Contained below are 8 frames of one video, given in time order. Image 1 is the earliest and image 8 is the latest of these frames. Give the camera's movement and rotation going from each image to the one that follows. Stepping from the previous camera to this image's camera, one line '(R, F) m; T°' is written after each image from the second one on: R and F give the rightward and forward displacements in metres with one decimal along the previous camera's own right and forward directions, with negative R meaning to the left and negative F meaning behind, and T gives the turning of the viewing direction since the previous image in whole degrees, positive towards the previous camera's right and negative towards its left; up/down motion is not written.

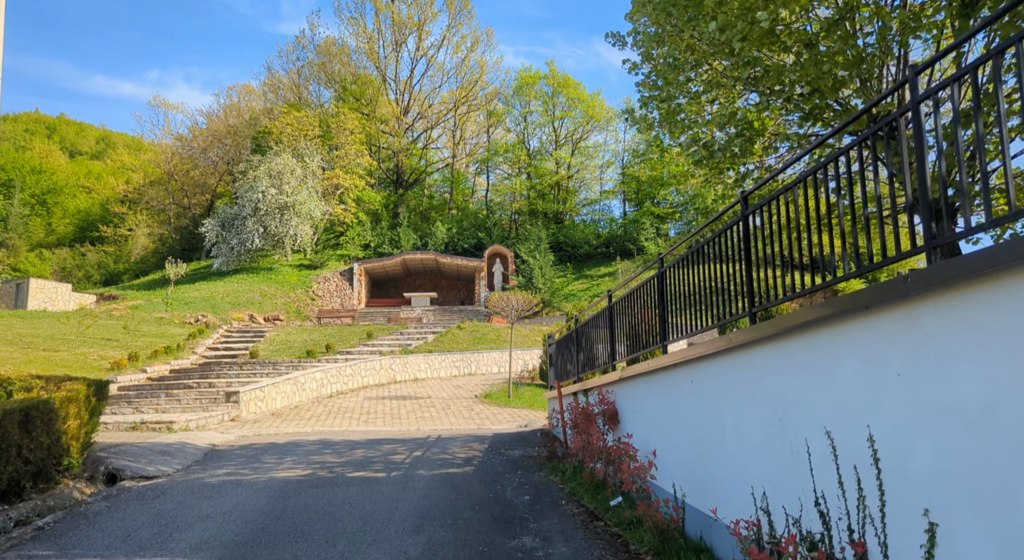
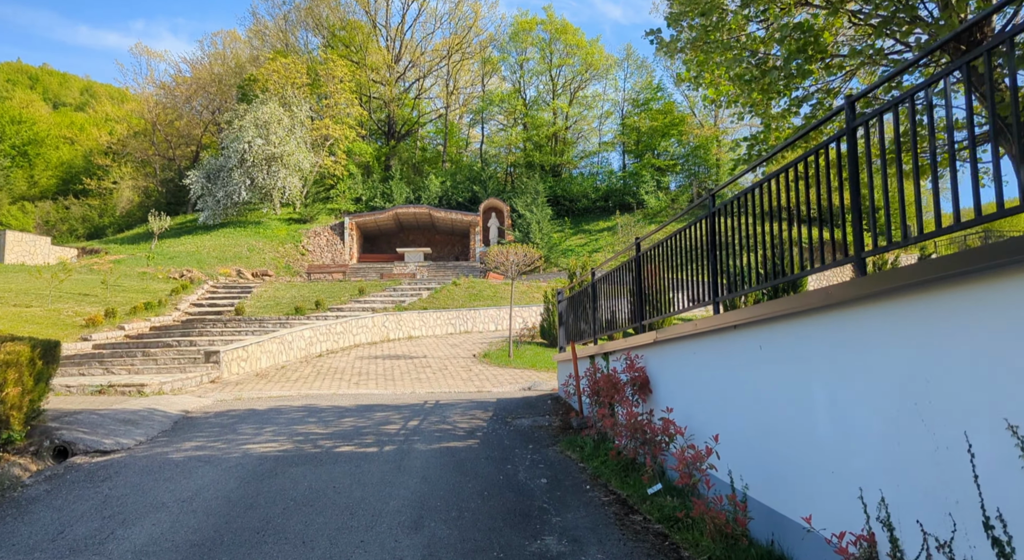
(-0.2, +1.1) m; +1°
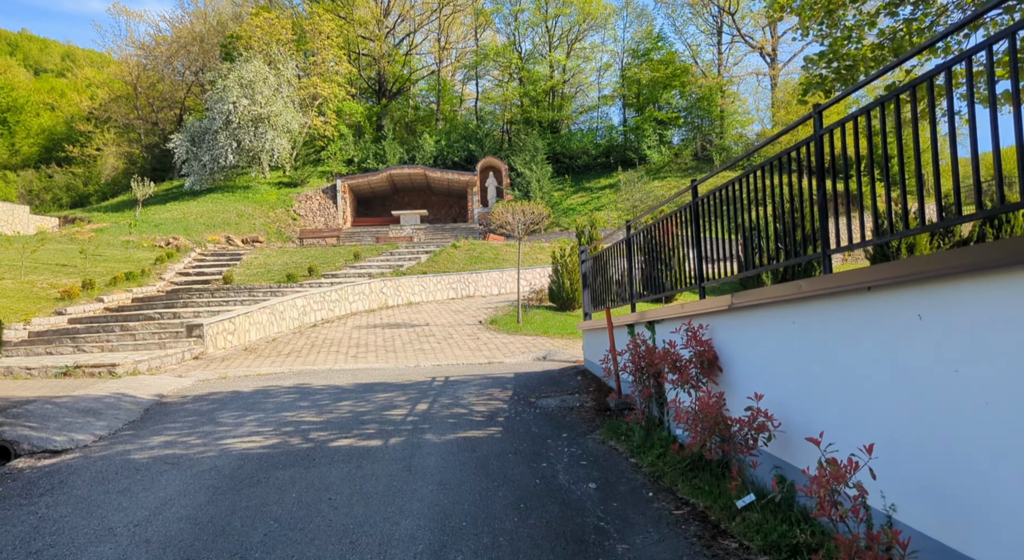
(-0.3, +1.2) m; 0°
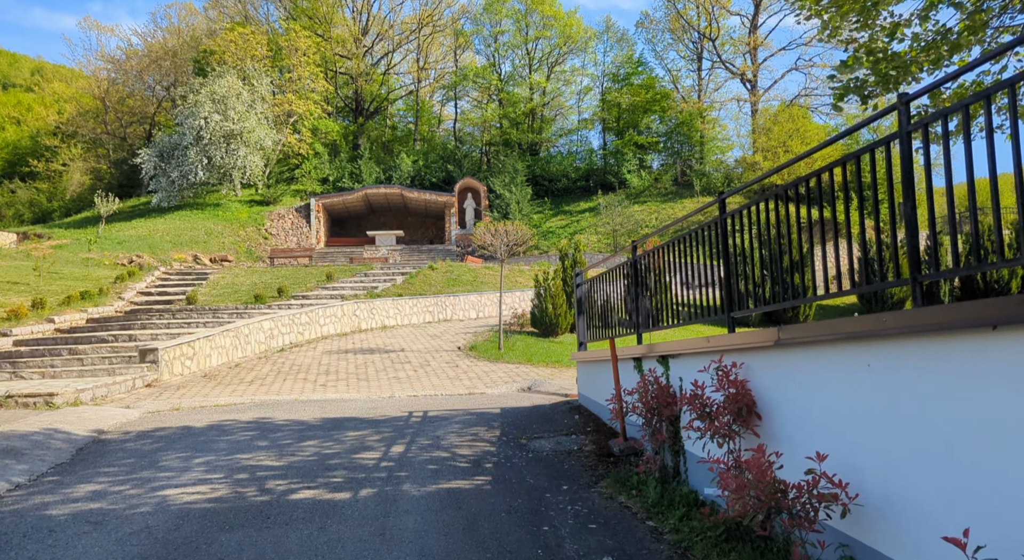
(-0.1, +0.7) m; +2°
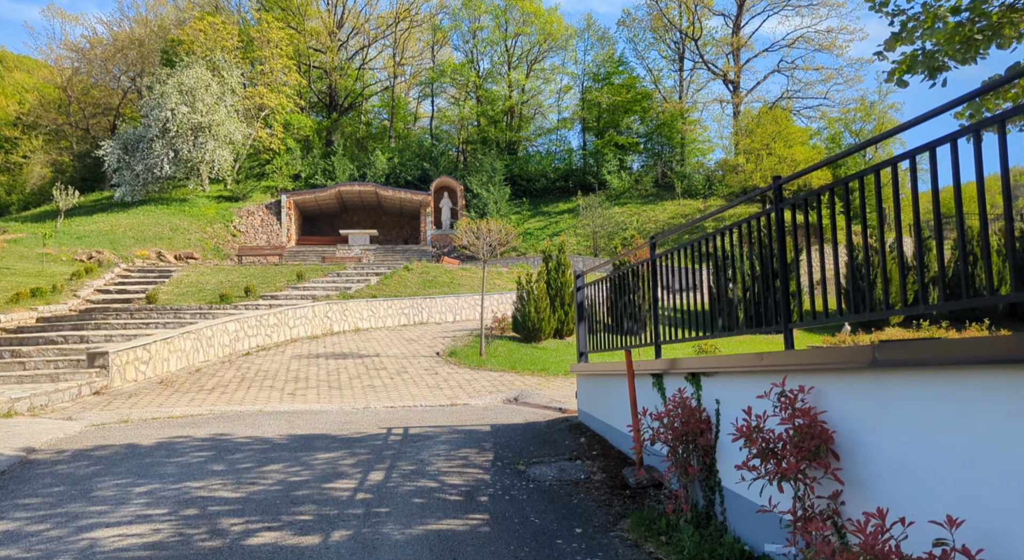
(-0.2, +0.7) m; +2°
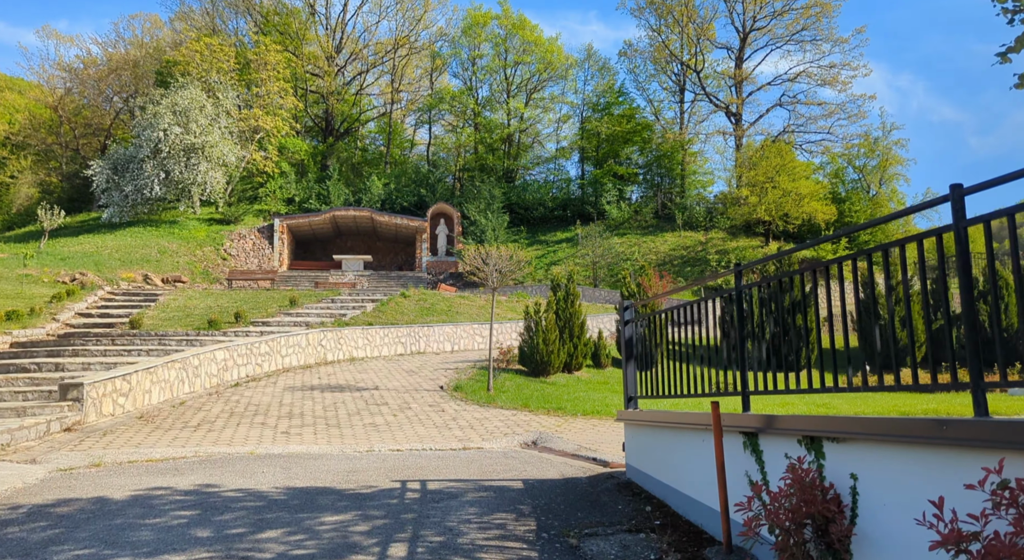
(-0.4, +0.8) m; +1°
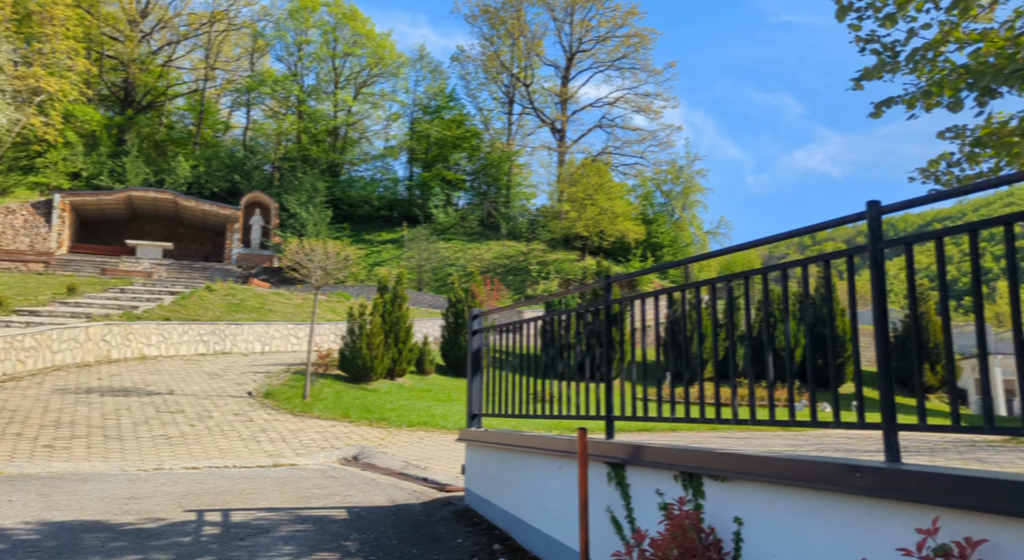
(-0.1, +0.6) m; +16°
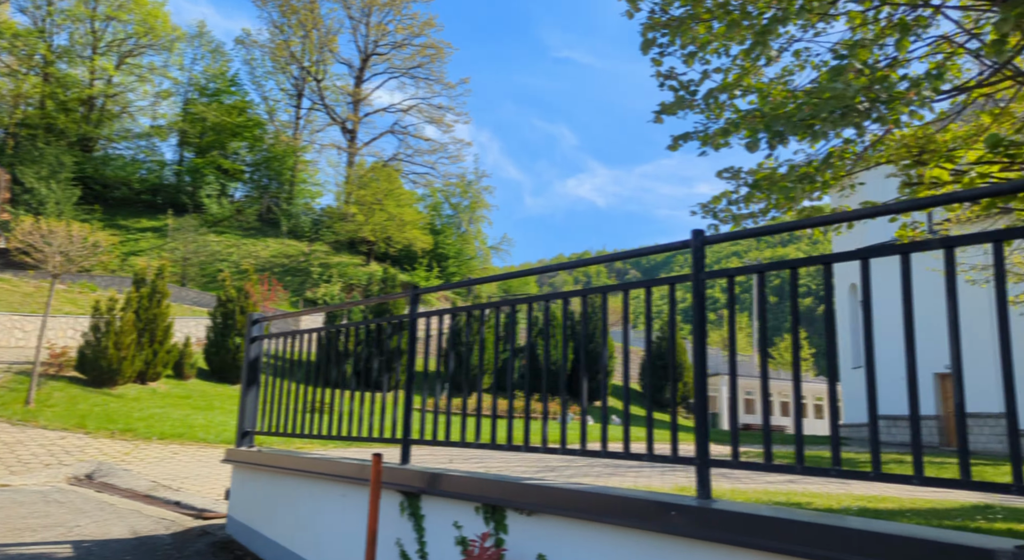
(-0.1, +0.3) m; +19°
